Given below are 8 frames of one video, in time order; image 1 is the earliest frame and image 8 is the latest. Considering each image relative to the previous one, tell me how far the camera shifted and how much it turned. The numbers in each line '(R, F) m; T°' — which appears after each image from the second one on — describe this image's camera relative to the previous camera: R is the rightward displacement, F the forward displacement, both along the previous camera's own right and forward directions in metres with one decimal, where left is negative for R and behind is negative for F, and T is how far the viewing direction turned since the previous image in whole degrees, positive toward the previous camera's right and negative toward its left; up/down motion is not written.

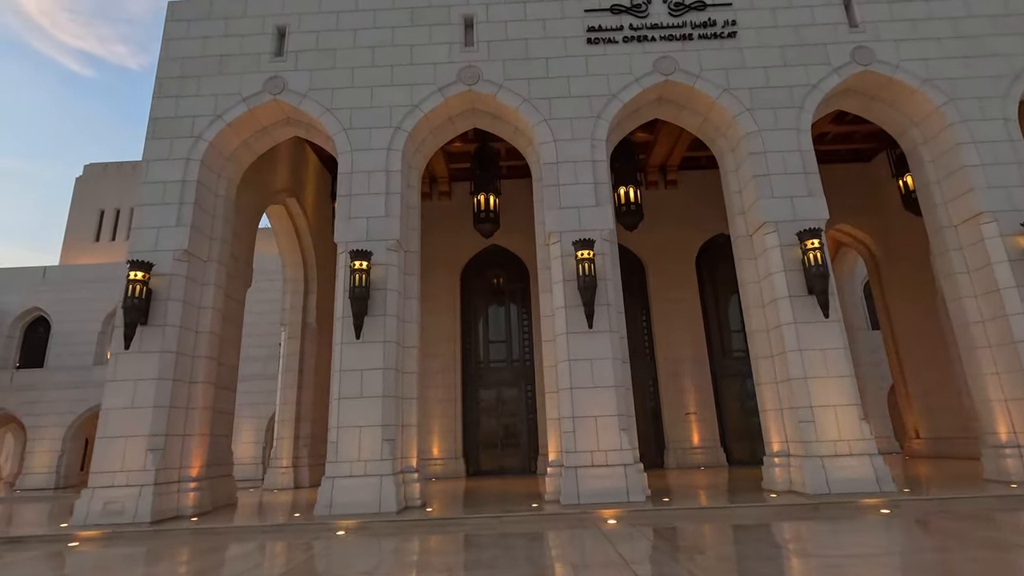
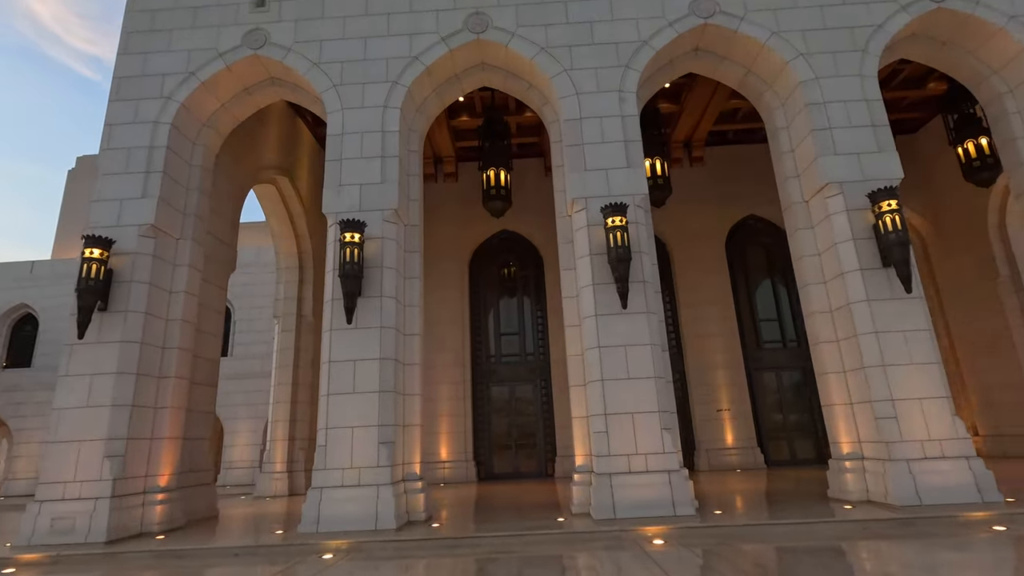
(-0.1, +1.3) m; -1°
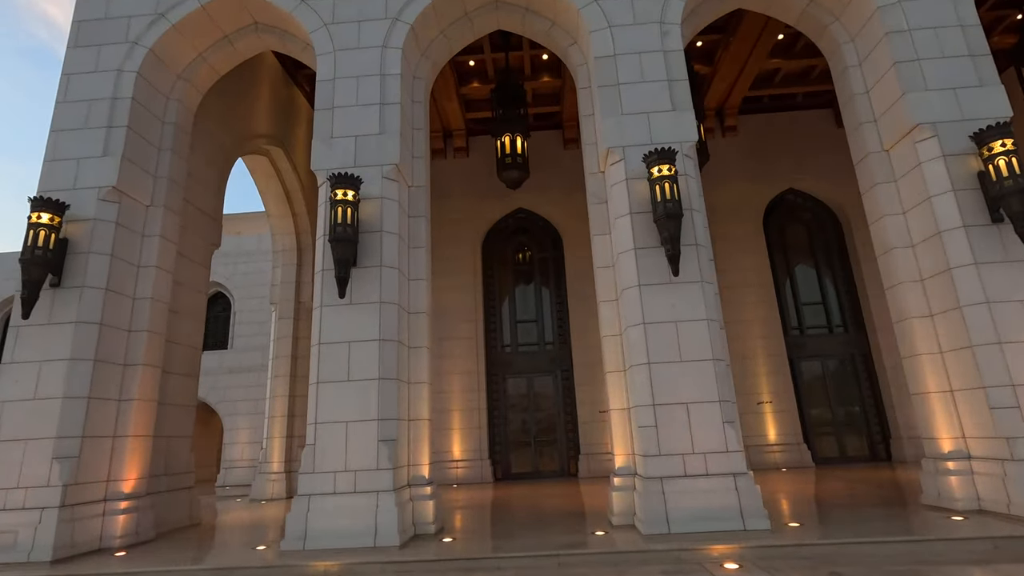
(-0.2, +1.3) m; -1°
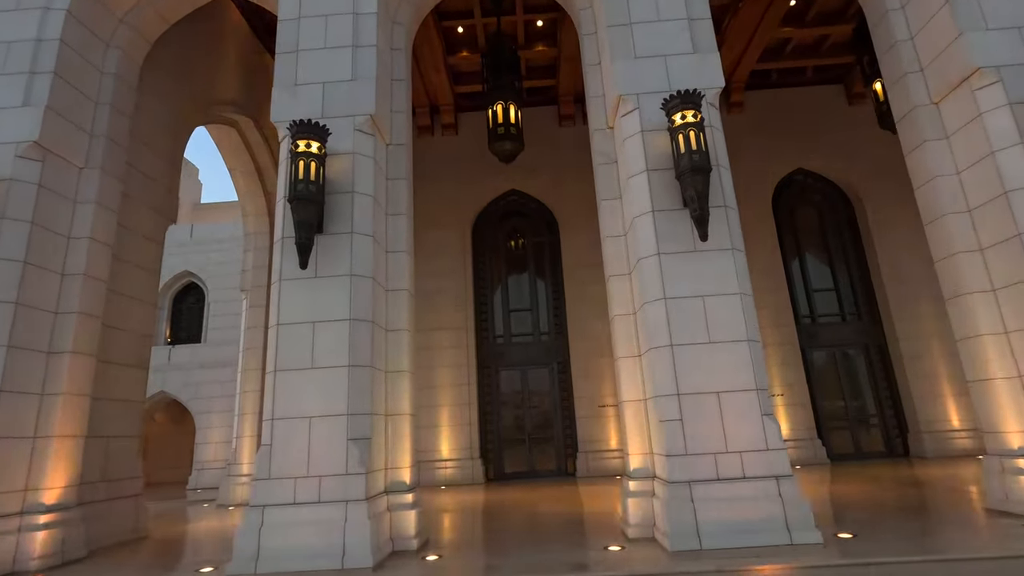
(-0.1, +1.0) m; +1°
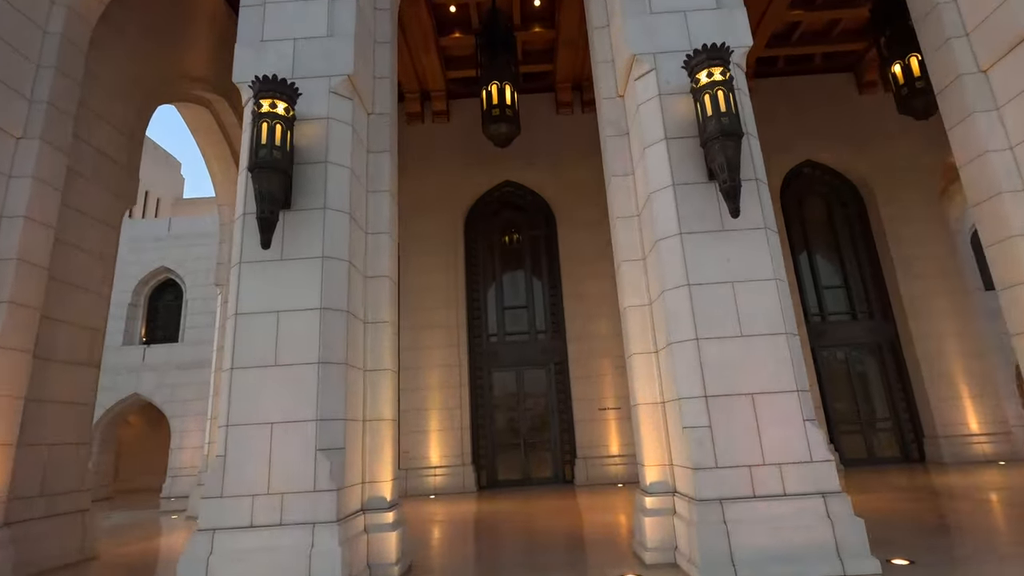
(-0.1, +0.7) m; +1°
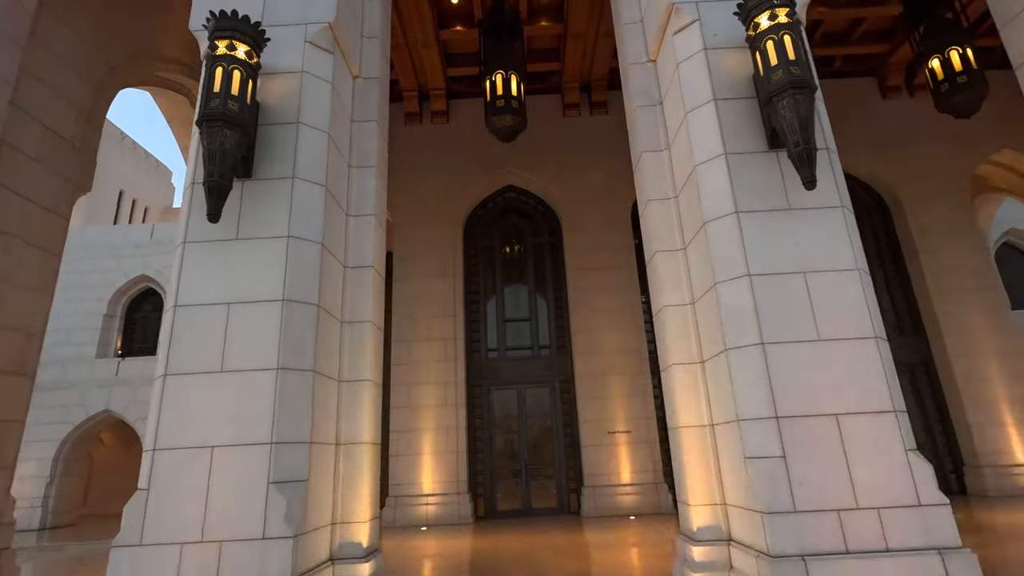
(-0.1, +0.9) m; 0°
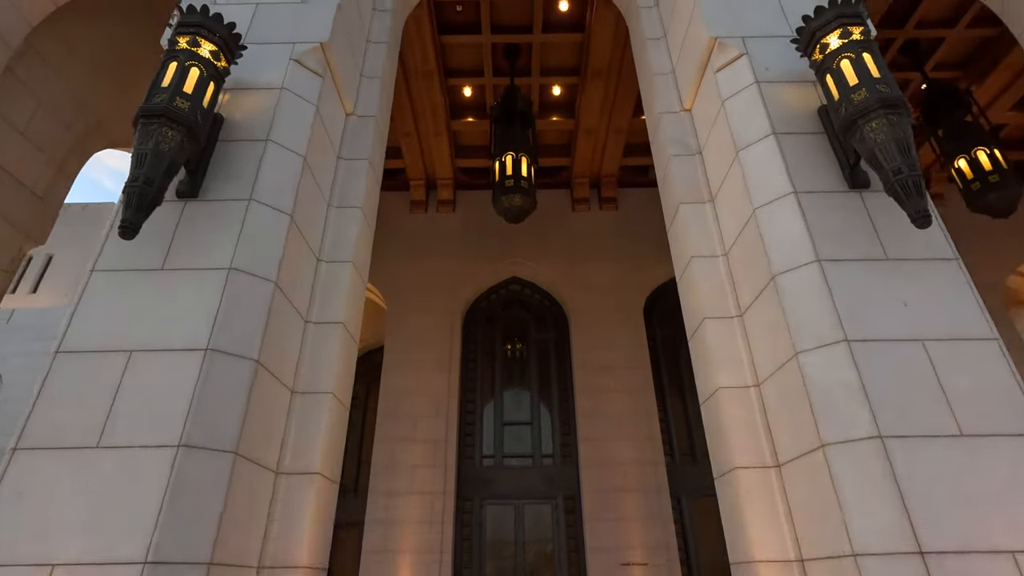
(0.0, +0.9) m; 0°
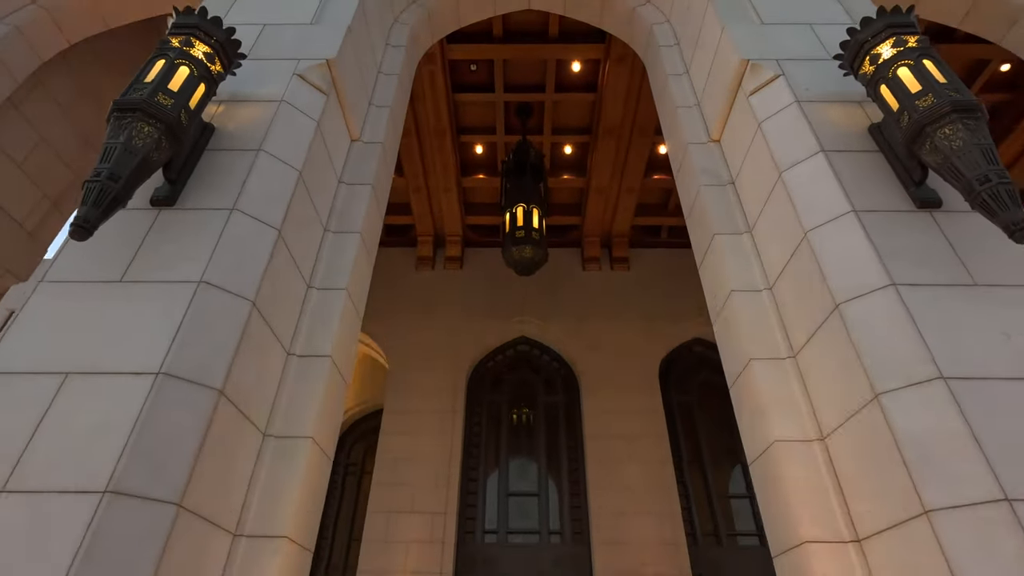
(0.0, +0.4) m; -1°
